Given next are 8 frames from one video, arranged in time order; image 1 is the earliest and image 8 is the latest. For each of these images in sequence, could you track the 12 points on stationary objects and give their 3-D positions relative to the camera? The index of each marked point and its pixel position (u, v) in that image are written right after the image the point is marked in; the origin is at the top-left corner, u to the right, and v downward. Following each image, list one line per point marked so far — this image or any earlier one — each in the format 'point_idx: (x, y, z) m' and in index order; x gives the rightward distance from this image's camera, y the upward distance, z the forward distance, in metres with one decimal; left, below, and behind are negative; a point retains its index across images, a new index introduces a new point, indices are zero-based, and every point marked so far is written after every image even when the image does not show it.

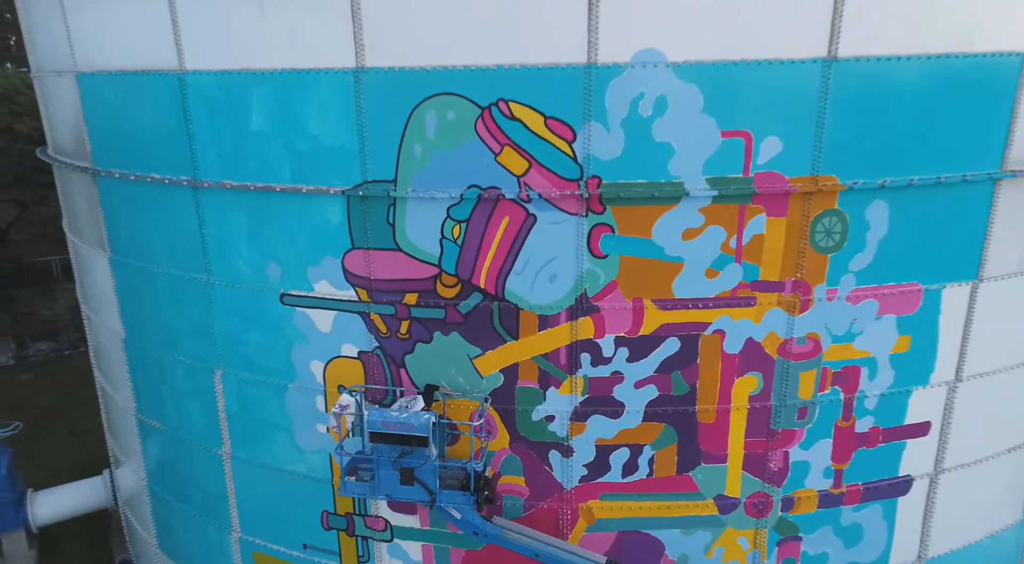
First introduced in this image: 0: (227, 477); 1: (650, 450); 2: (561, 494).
0: (-2.4, -1.7, +5.9) m
1: (+1.0, -1.2, +4.8) m
2: (+0.4, -1.5, +5.0) m
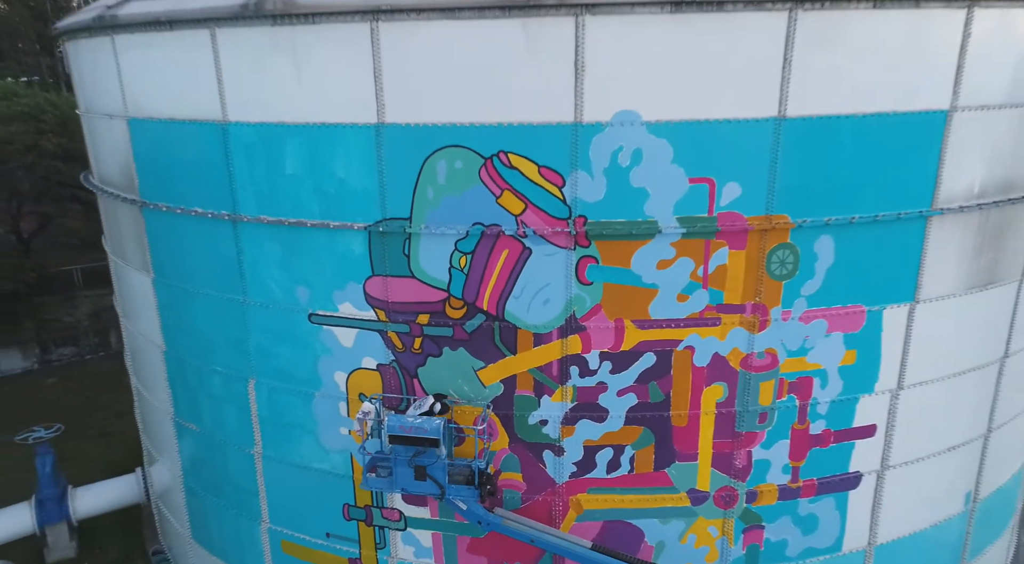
0: (-2.4, -1.8, +6.7) m
1: (+1.0, -1.3, +5.6) m
2: (+0.3, -1.7, +5.7) m
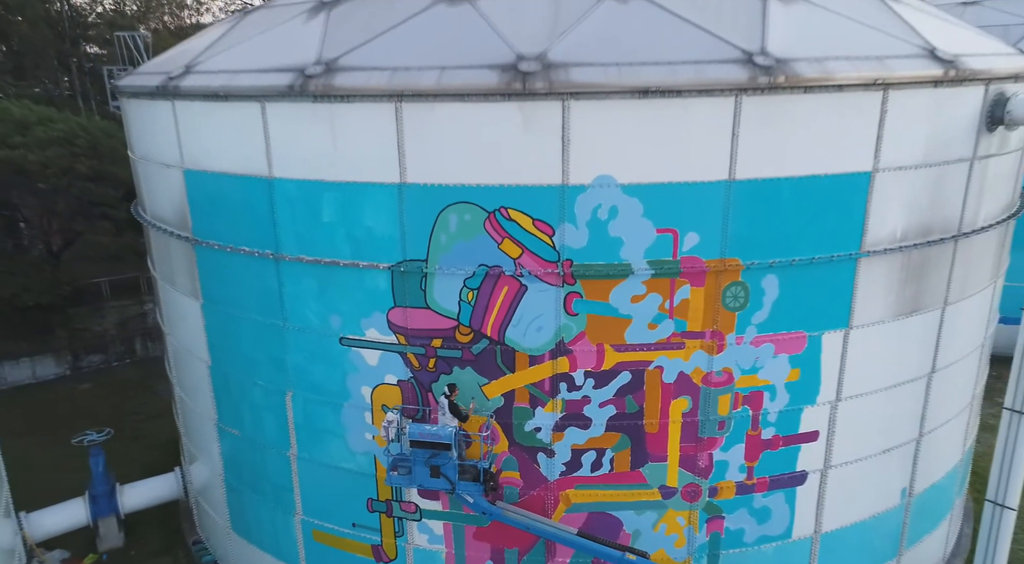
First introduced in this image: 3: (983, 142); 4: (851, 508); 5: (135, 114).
0: (-2.5, -2.1, +7.8) m
1: (+1.0, -1.6, +6.7) m
2: (+0.3, -2.0, +6.8) m
3: (+4.6, +1.4, +6.8) m
4: (+3.6, -2.4, +7.4) m
5: (-4.4, +1.9, +8.0) m
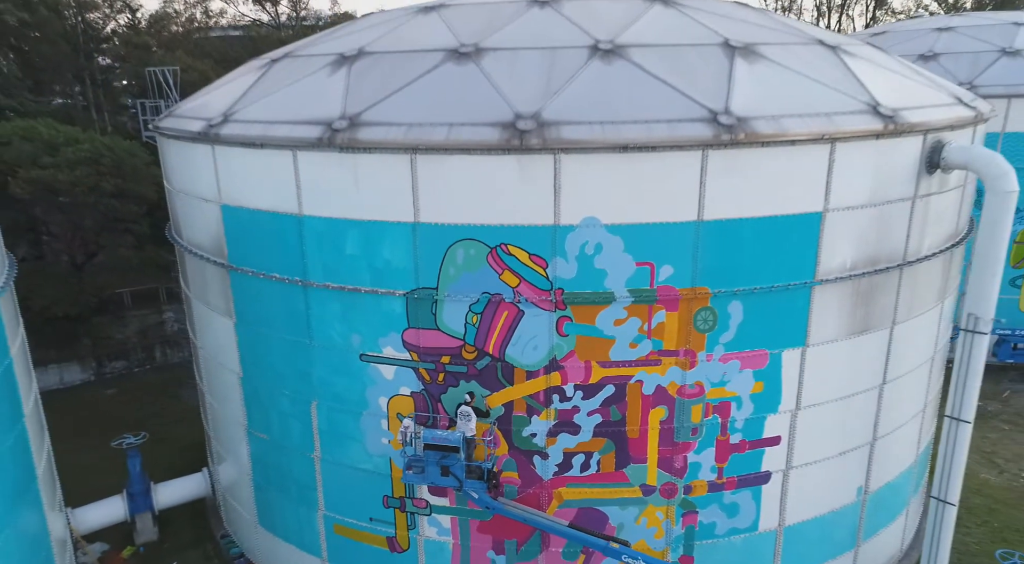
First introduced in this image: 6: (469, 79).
0: (-2.5, -2.4, +8.7) m
1: (+0.9, -1.9, +7.6) m
2: (+0.3, -2.2, +7.8) m
3: (+4.6, +1.1, +7.8) m
4: (+3.6, -2.7, +8.4) m
5: (-4.4, +1.7, +9.0) m
6: (-0.5, +2.2, +7.5) m
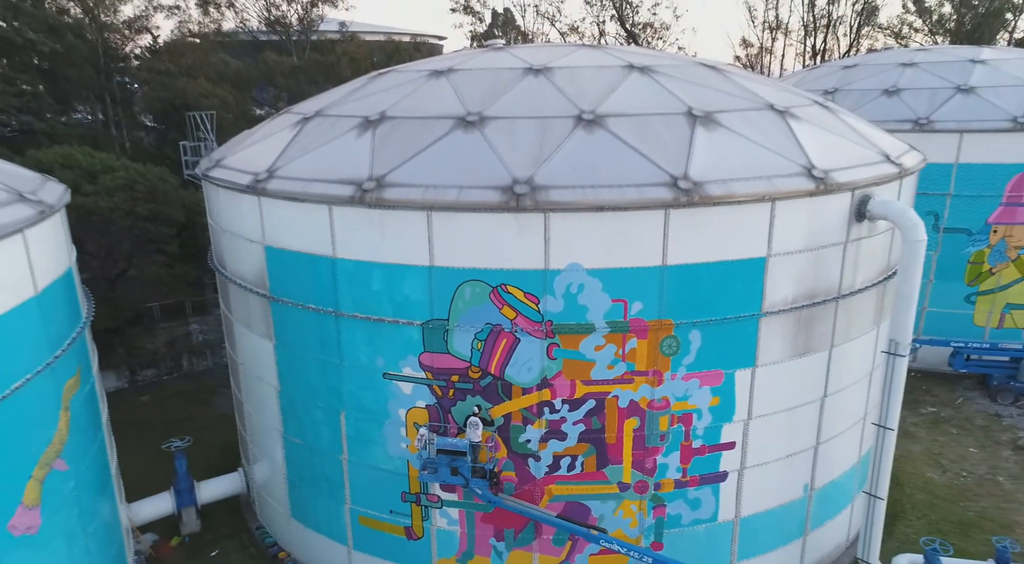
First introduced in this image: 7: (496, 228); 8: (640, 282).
0: (-2.5, -2.8, +10.3) m
1: (+0.9, -2.3, +9.2) m
2: (+0.3, -2.7, +9.3) m
3: (+4.6, +0.7, +9.3) m
4: (+3.6, -3.1, +9.9) m
5: (-4.4, +1.2, +10.5) m
6: (-0.5, +1.8, +9.0) m
7: (-0.2, +0.7, +8.4) m
8: (+1.6, 0.0, +8.6) m
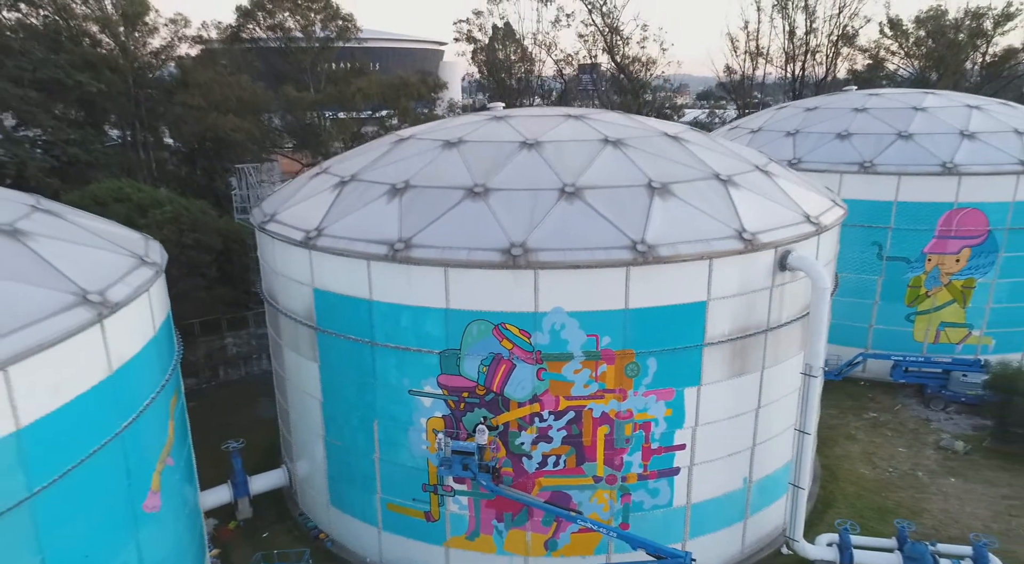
0: (-2.5, -3.4, +12.8) m
1: (+0.9, -2.9, +11.7) m
2: (+0.3, -3.3, +11.8) m
3: (+4.6, +0.1, +11.9) m
4: (+3.6, -3.7, +12.4) m
5: (-4.4, +0.6, +13.1) m
6: (-0.5, +1.2, +11.6) m
7: (-0.2, 0.0, +11.0) m
8: (+1.6, -0.6, +11.1) m
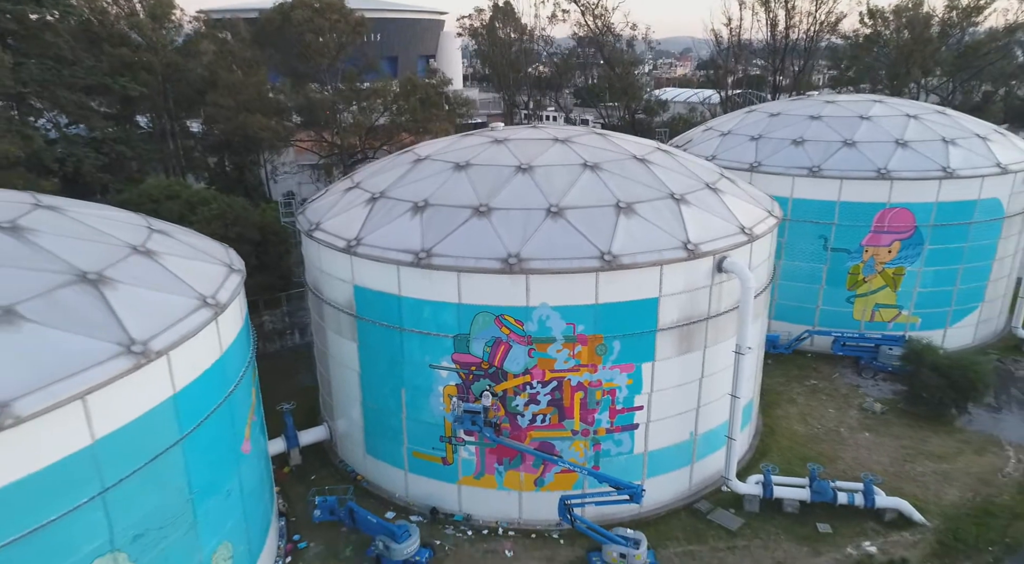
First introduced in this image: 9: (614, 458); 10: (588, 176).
0: (-2.6, -3.4, +16.4) m
1: (+0.8, -2.9, +15.3) m
2: (+0.2, -3.3, +15.4) m
3: (+4.5, +0.1, +15.3) m
4: (+3.5, -3.7, +16.0) m
5: (-4.5, +0.7, +16.5) m
6: (-0.6, +1.2, +14.9) m
7: (-0.3, 0.0, +14.4) m
8: (+1.5, -0.7, +14.6) m
9: (+2.3, -4.0, +15.8) m
10: (+1.8, +2.5, +16.2) m
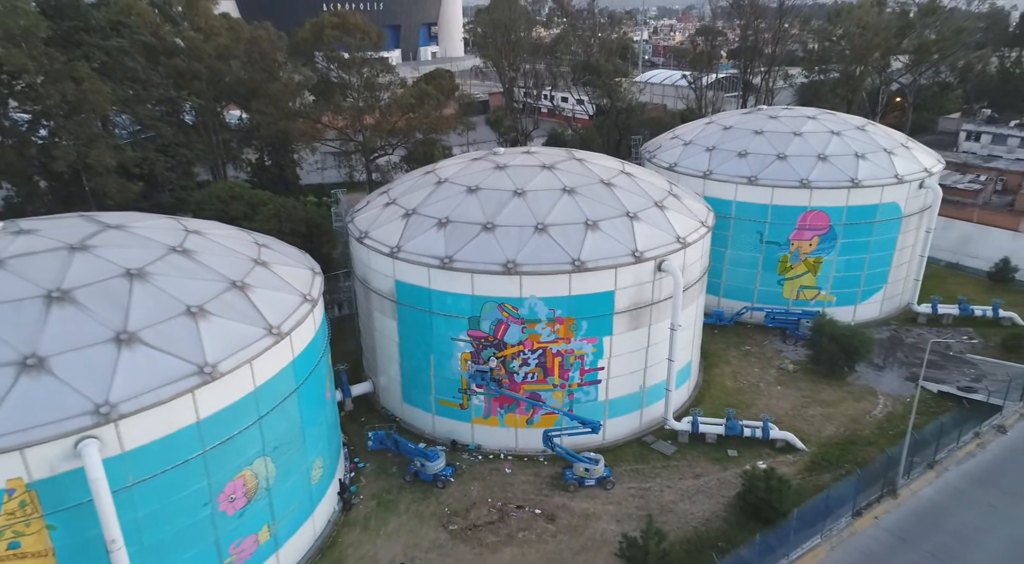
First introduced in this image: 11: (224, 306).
0: (-2.6, -3.2, +22.6) m
1: (+0.8, -2.8, +21.4) m
2: (+0.2, -3.1, +21.6) m
3: (+4.4, +0.2, +21.2) m
4: (+3.4, -3.5, +22.2) m
5: (-4.5, +0.9, +22.4) m
6: (-0.7, +1.2, +20.8) m
7: (-0.4, +0.1, +20.3) m
8: (+1.4, -0.6, +20.6) m
9: (+2.3, -3.9, +22.0) m
10: (+1.7, +2.7, +22.0) m
11: (-6.7, -0.6, +16.0) m
